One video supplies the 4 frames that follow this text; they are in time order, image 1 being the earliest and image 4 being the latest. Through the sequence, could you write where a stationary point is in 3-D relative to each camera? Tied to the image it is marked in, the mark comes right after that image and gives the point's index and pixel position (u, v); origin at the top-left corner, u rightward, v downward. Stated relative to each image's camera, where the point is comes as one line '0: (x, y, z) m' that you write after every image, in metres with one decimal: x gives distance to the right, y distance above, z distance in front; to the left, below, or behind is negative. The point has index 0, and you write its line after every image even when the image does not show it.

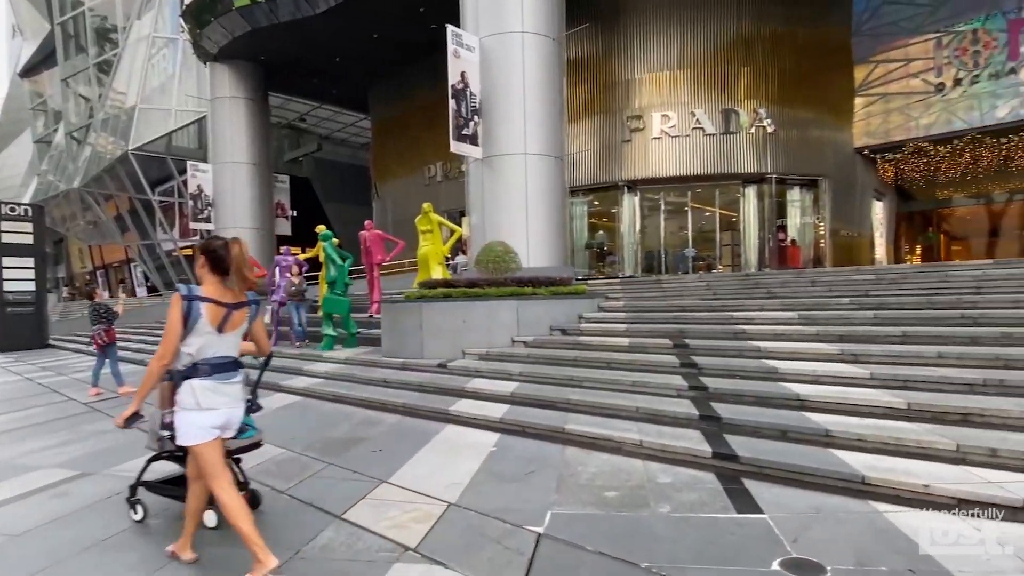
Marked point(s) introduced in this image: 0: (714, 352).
0: (+3.2, -1.0, +9.3) m
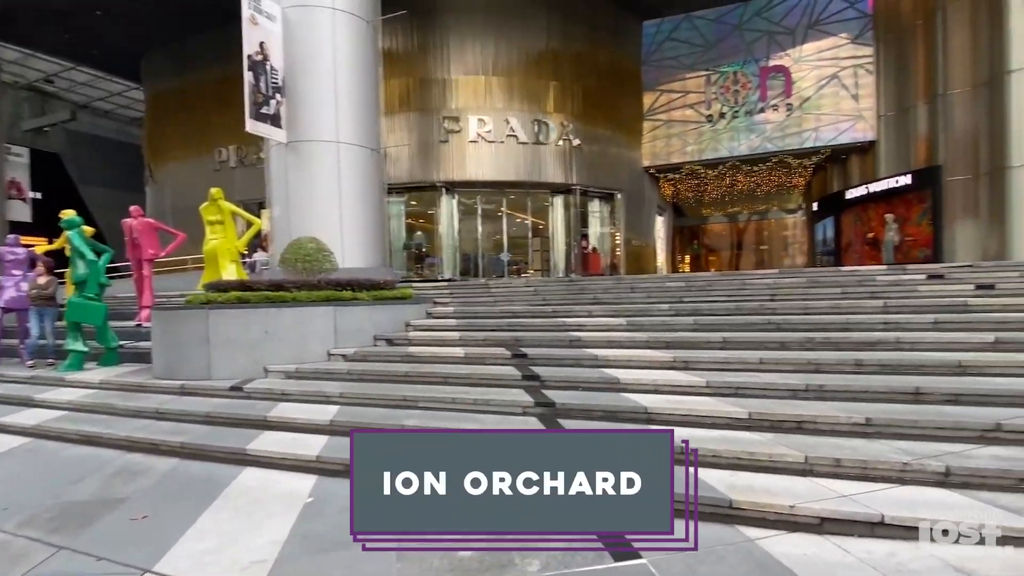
0: (+0.6, -1.1, +8.8) m
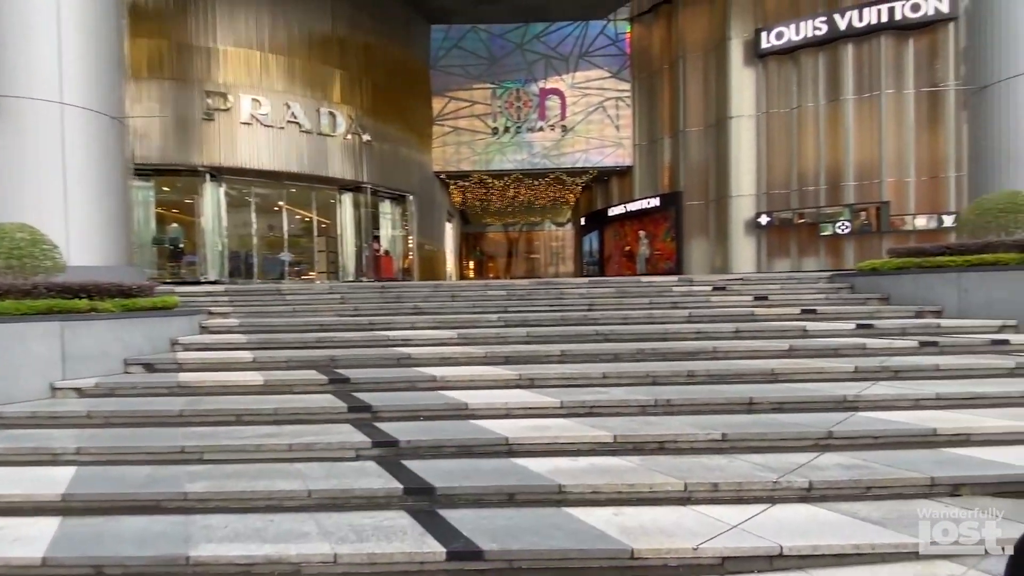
0: (-1.7, -1.2, +7.4) m
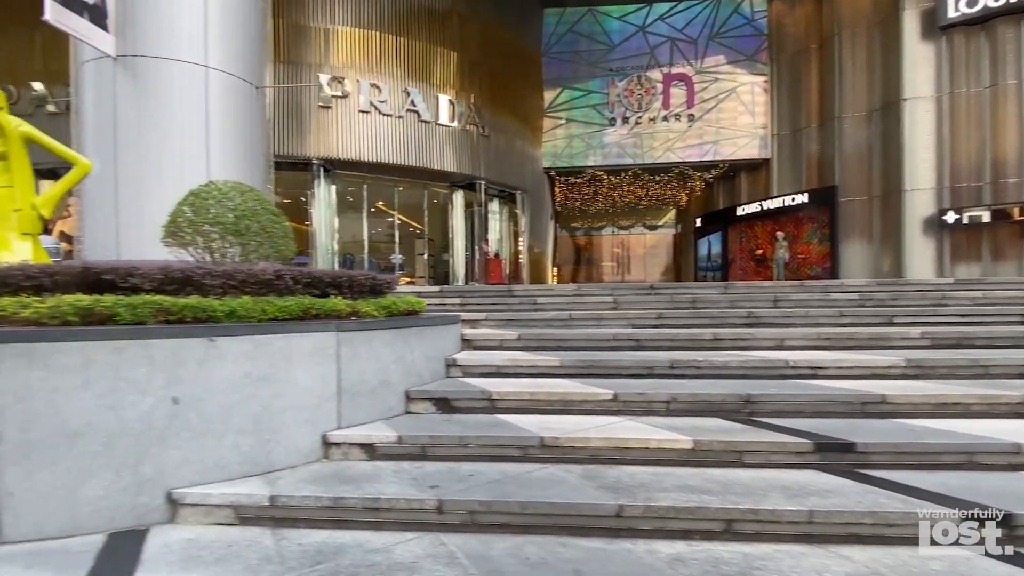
0: (+2.8, -1.2, +4.1) m
